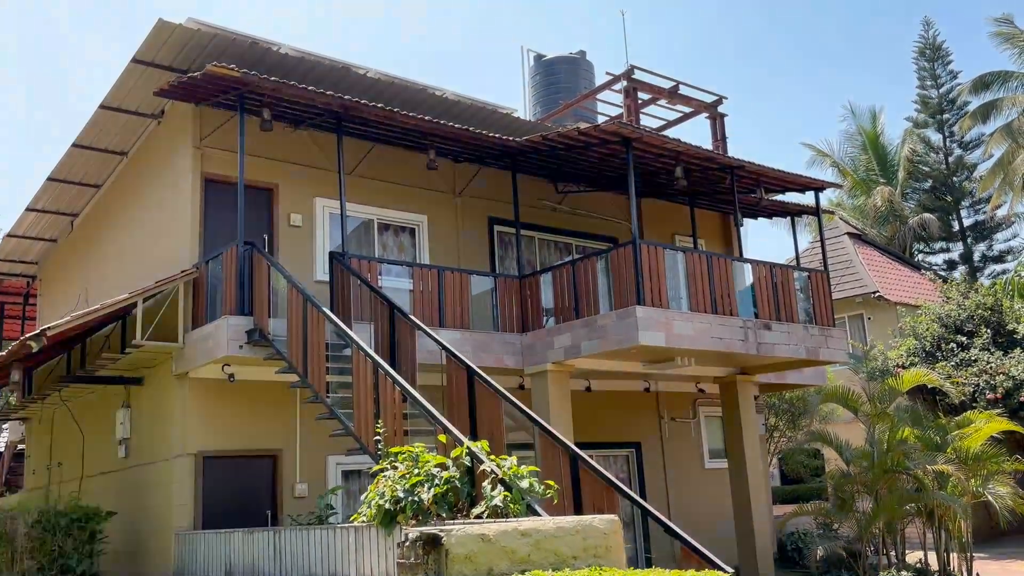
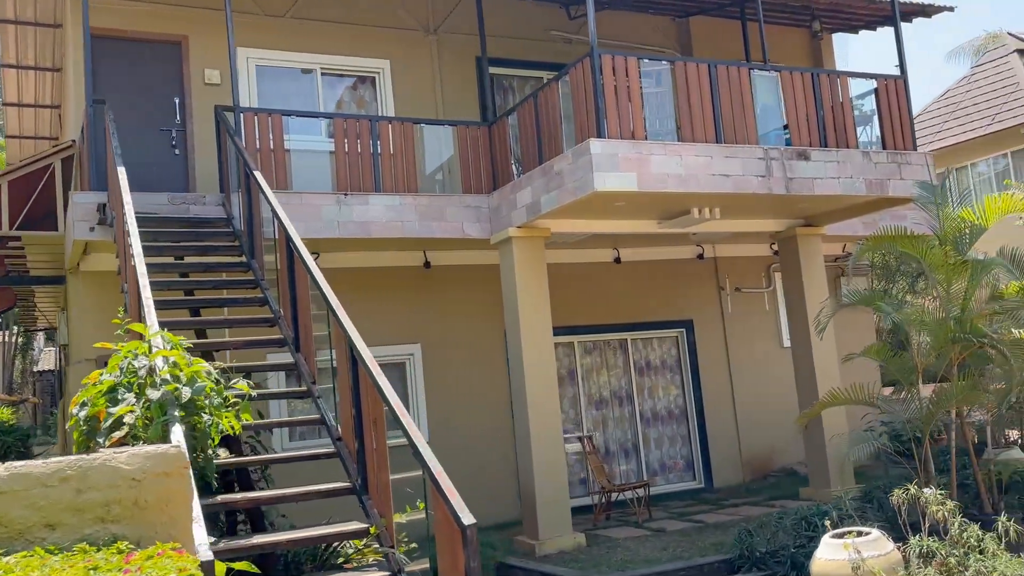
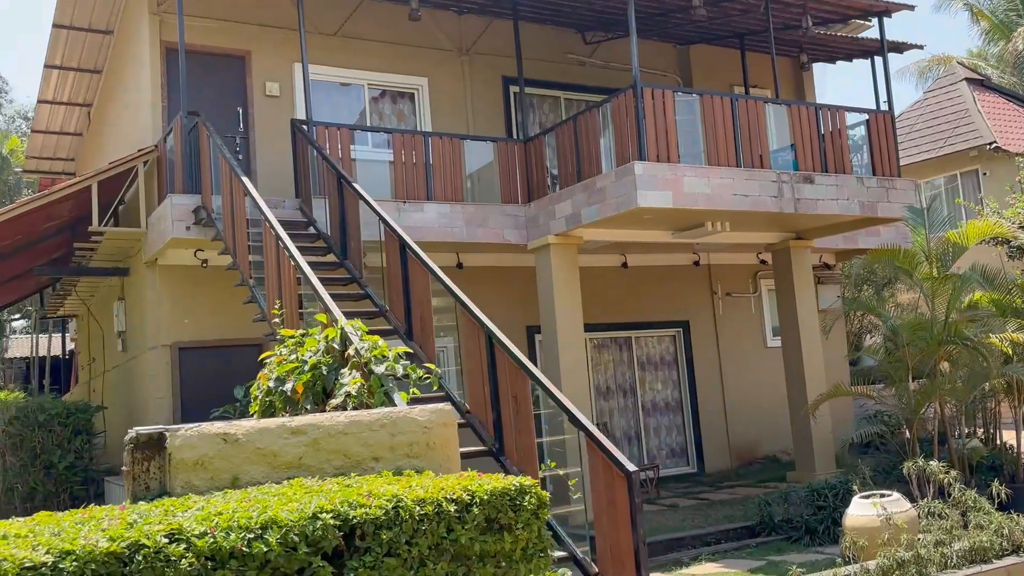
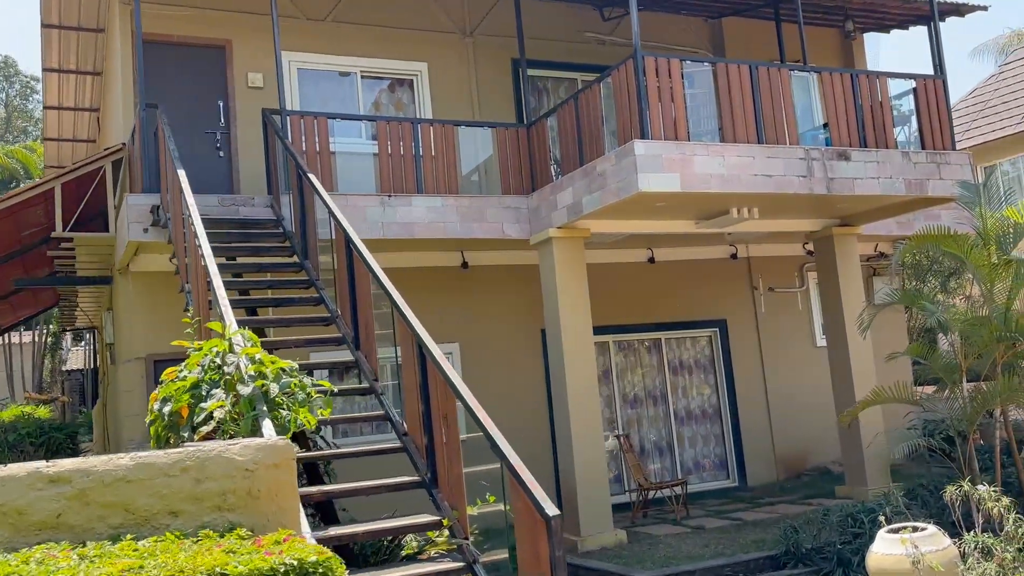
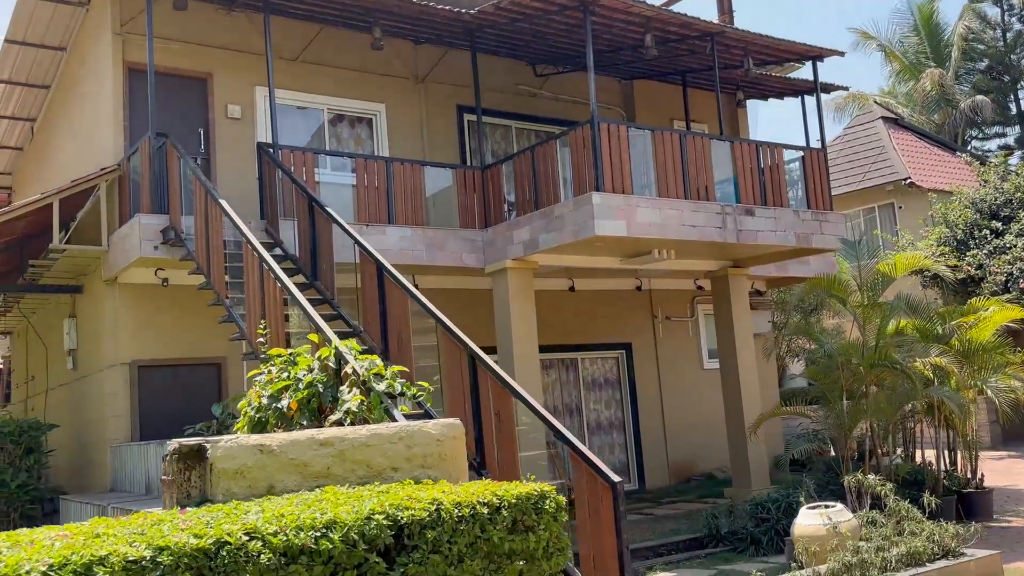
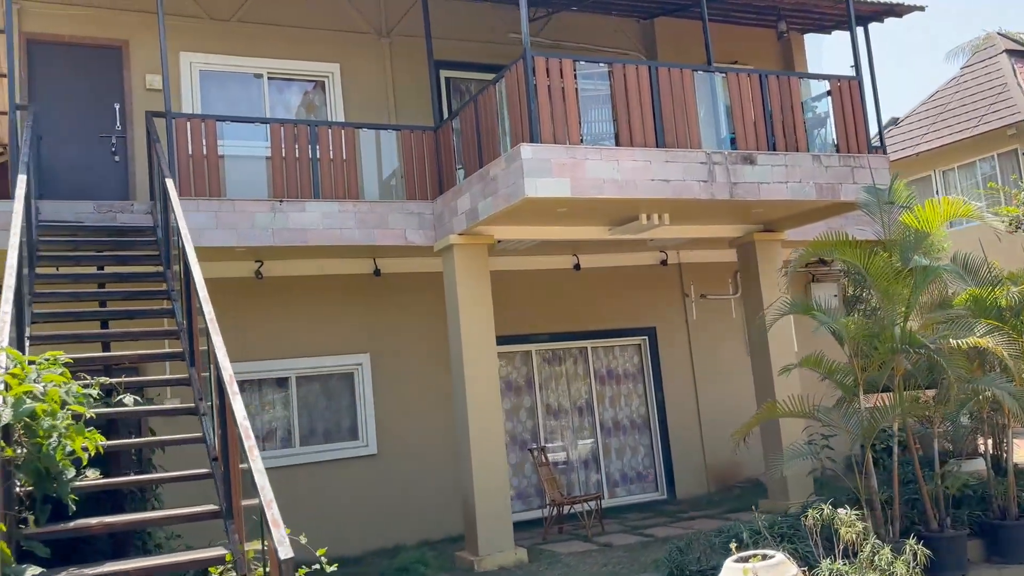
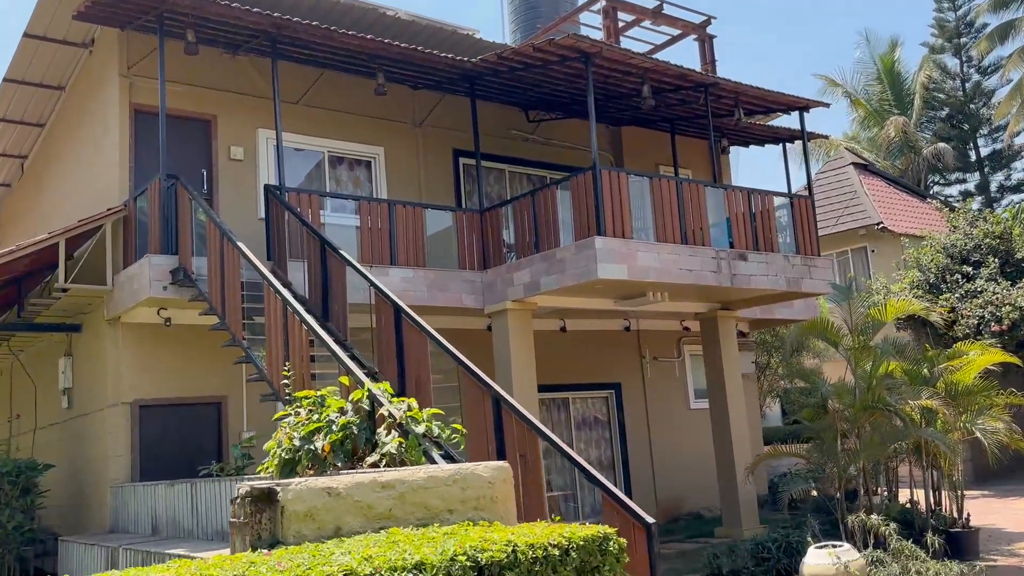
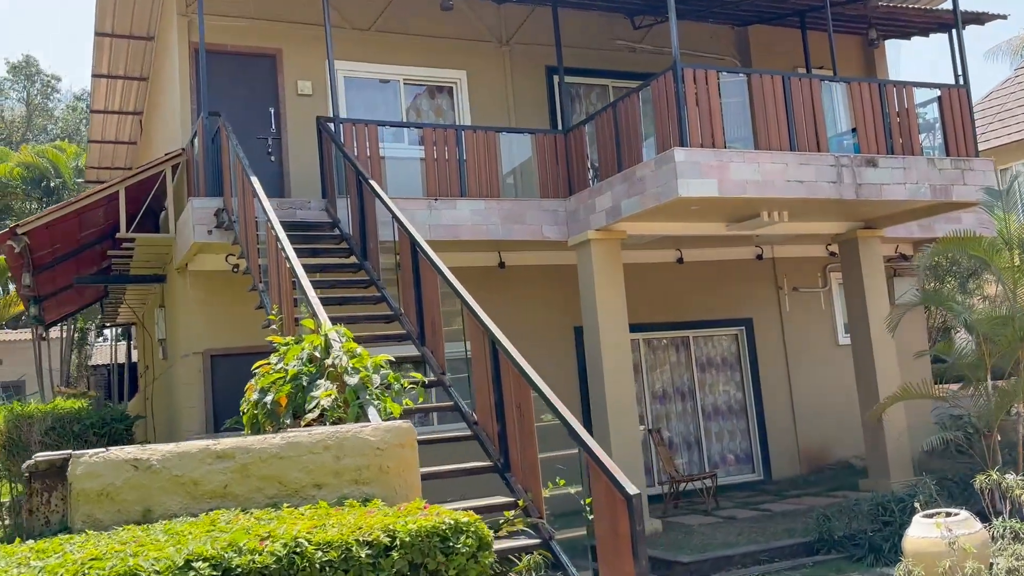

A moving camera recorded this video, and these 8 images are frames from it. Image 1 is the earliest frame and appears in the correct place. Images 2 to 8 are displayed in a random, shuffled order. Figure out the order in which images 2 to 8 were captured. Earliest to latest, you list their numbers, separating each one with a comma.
7, 5, 3, 8, 4, 2, 6
